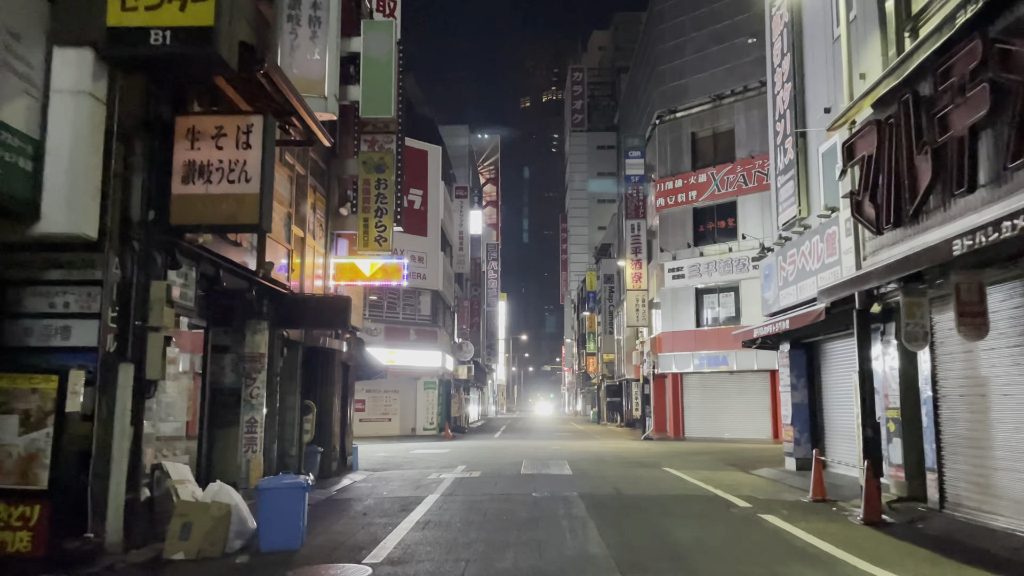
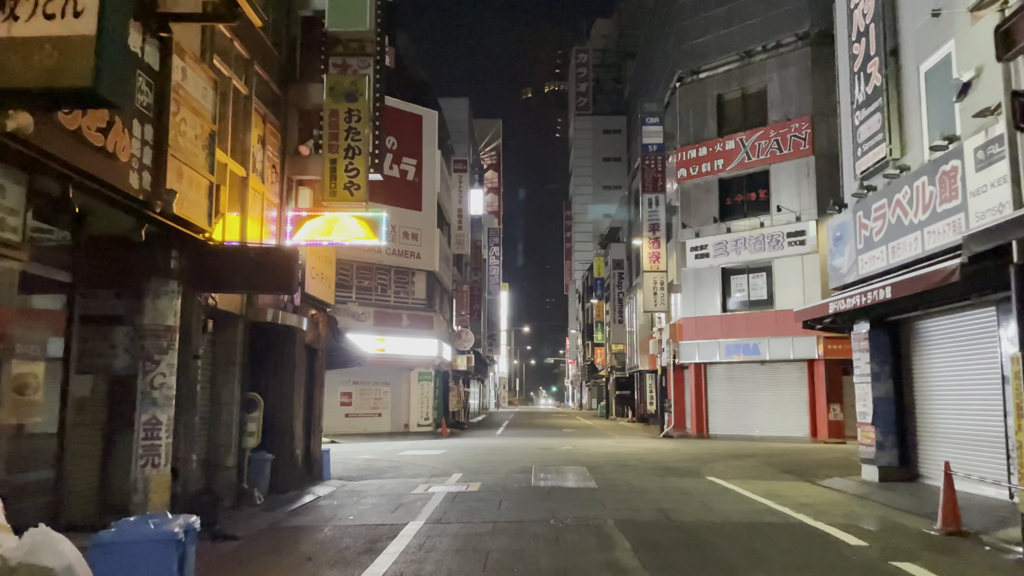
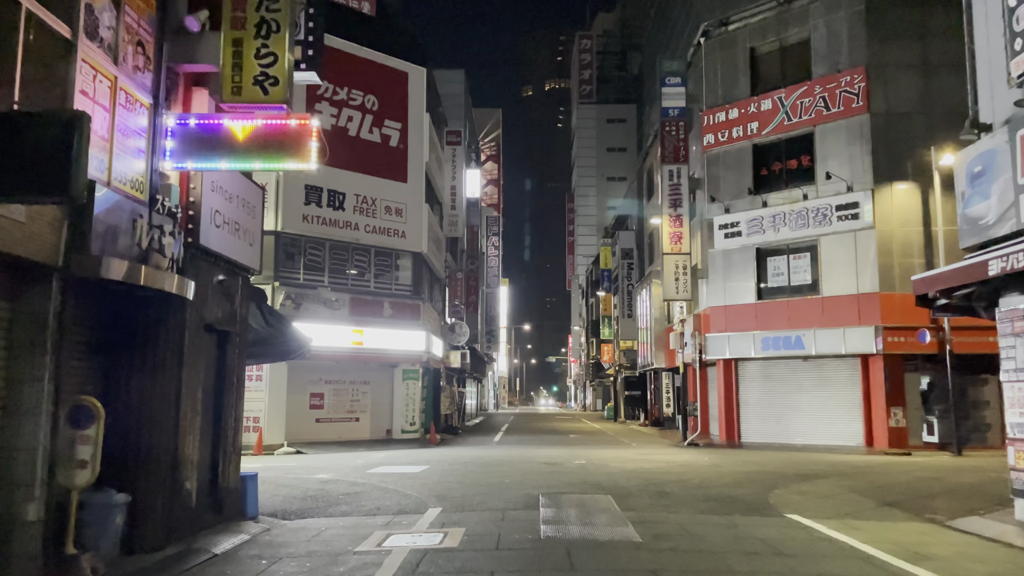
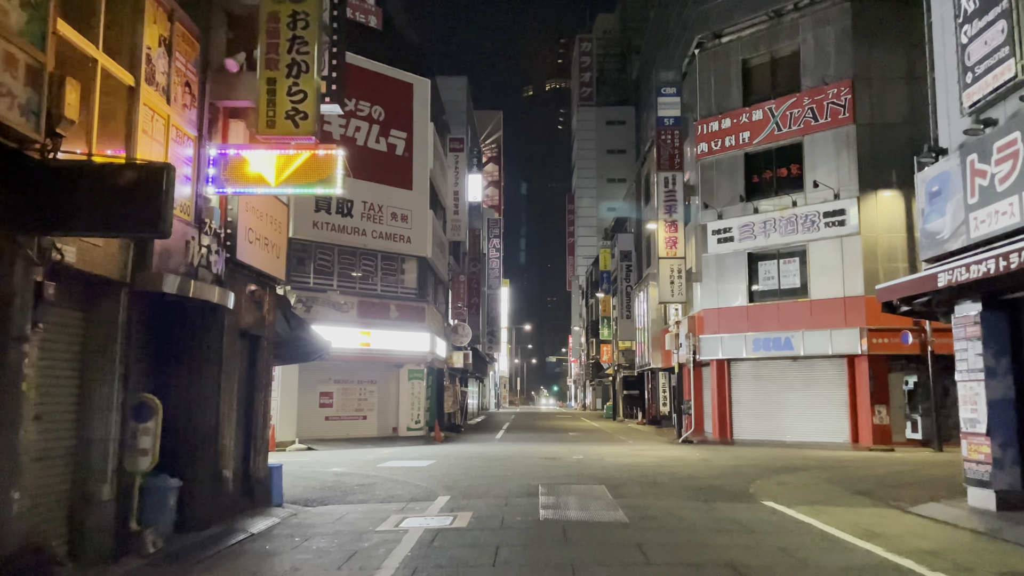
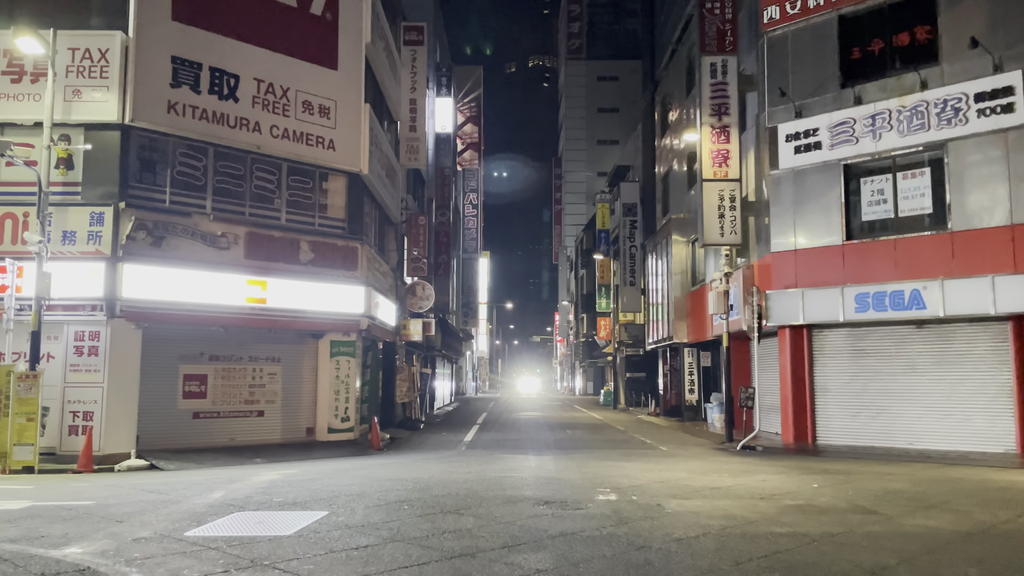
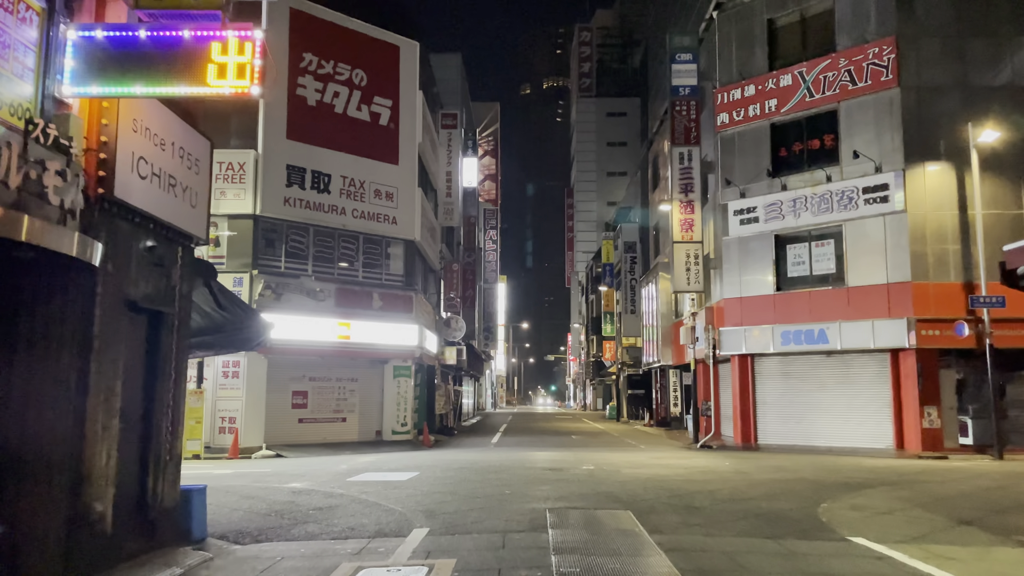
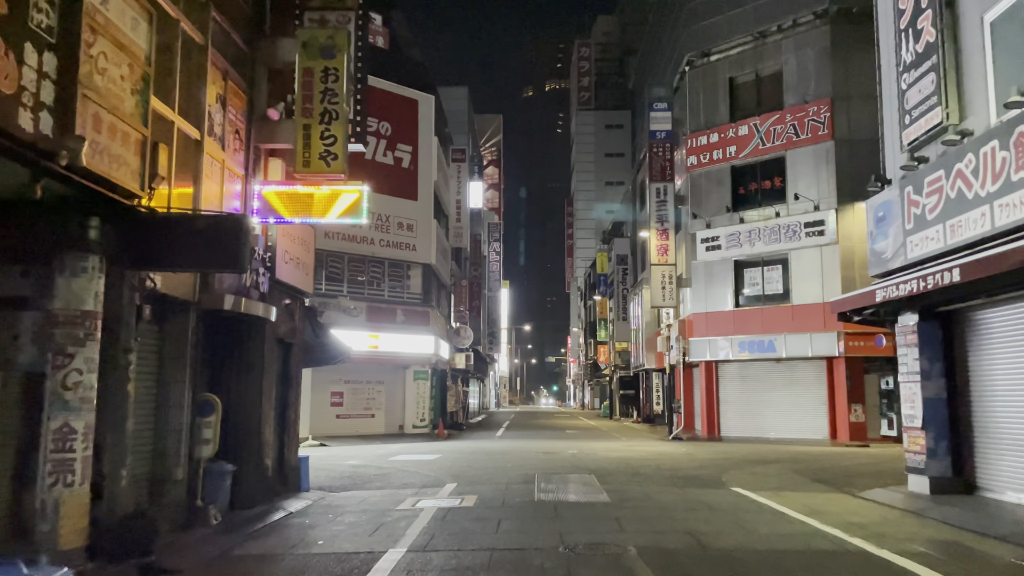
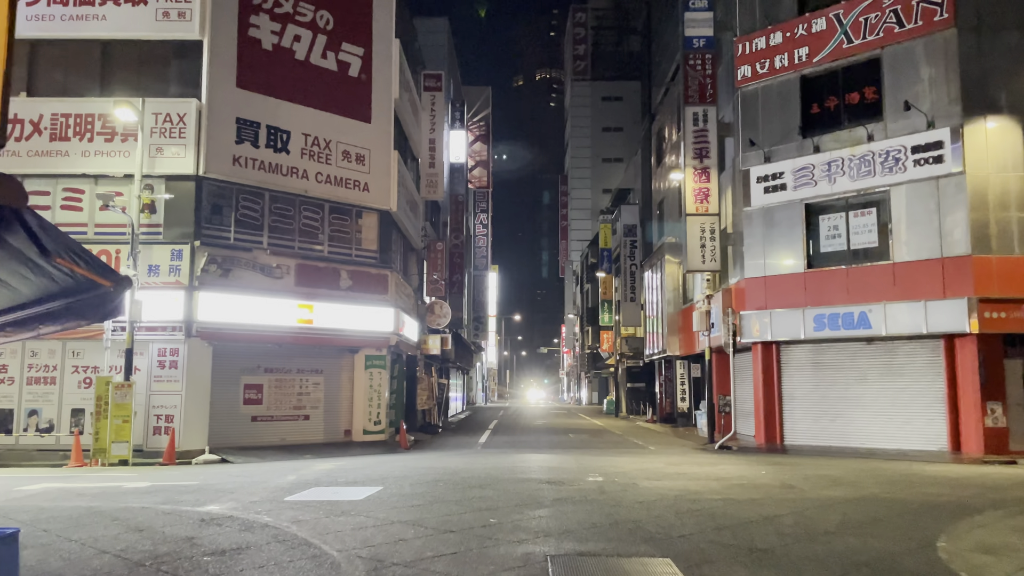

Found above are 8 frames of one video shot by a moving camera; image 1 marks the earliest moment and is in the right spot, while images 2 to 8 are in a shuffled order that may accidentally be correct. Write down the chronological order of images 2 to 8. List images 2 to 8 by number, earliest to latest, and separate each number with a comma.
2, 7, 4, 3, 6, 8, 5
